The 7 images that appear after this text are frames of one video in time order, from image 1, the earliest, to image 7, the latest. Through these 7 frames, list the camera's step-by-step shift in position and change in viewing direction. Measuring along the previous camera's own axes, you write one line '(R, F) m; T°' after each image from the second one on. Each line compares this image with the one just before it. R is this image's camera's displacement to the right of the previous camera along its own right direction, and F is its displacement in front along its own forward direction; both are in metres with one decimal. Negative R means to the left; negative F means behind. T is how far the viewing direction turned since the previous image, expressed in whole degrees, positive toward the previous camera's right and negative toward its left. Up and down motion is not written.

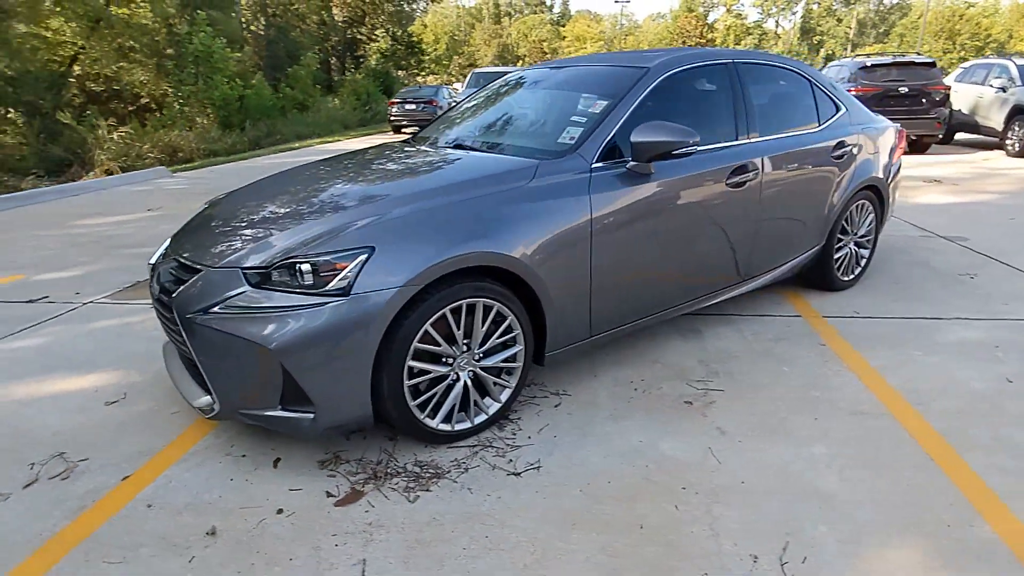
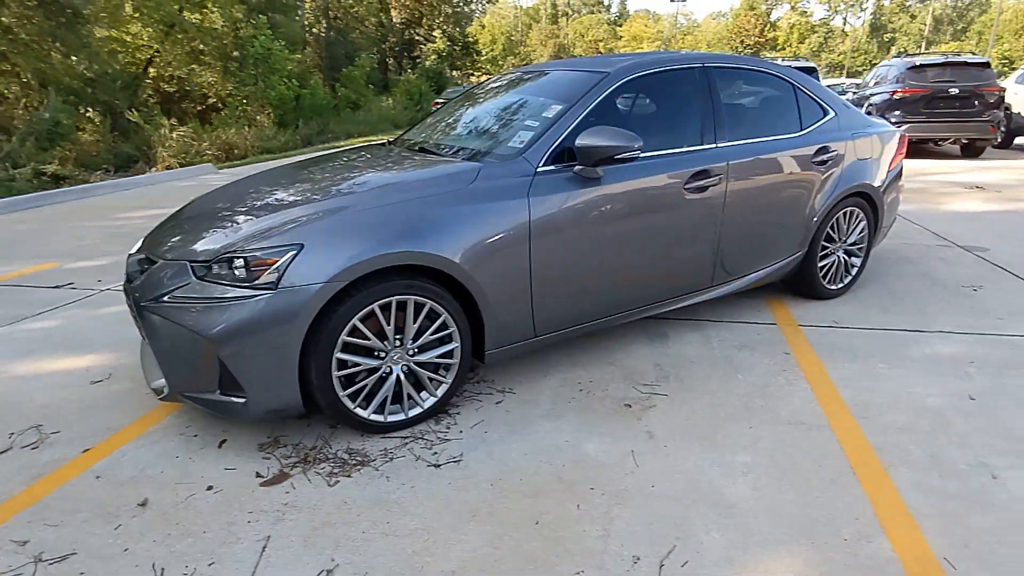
(+0.6, -0.1) m; -5°
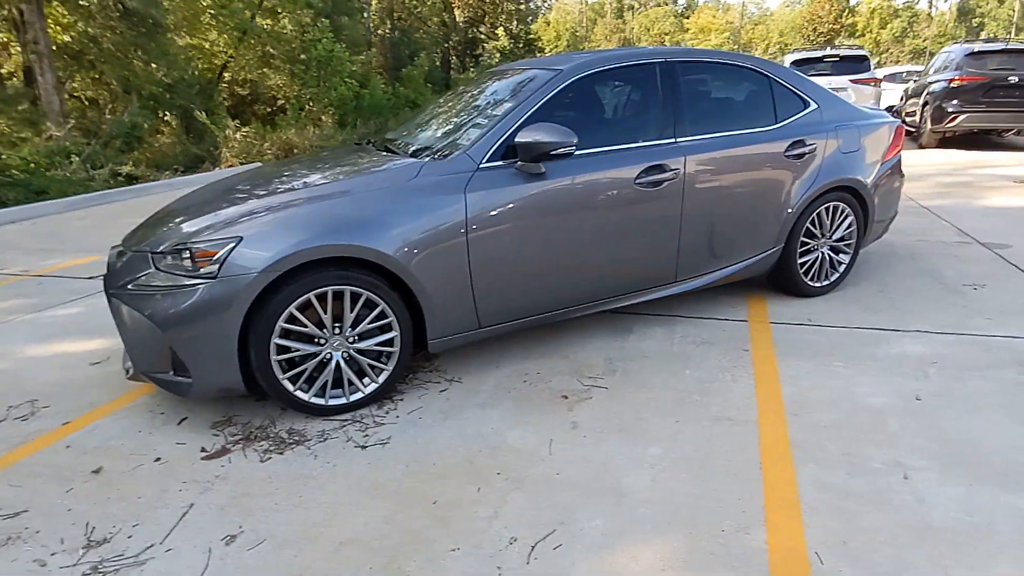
(+0.7, -0.1) m; -6°
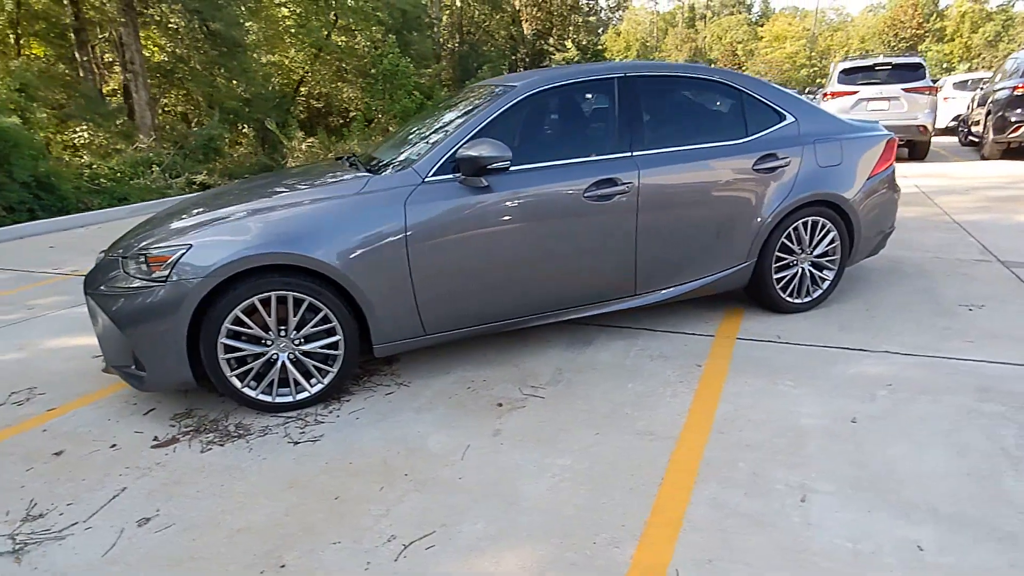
(+0.7, 0.0) m; -6°
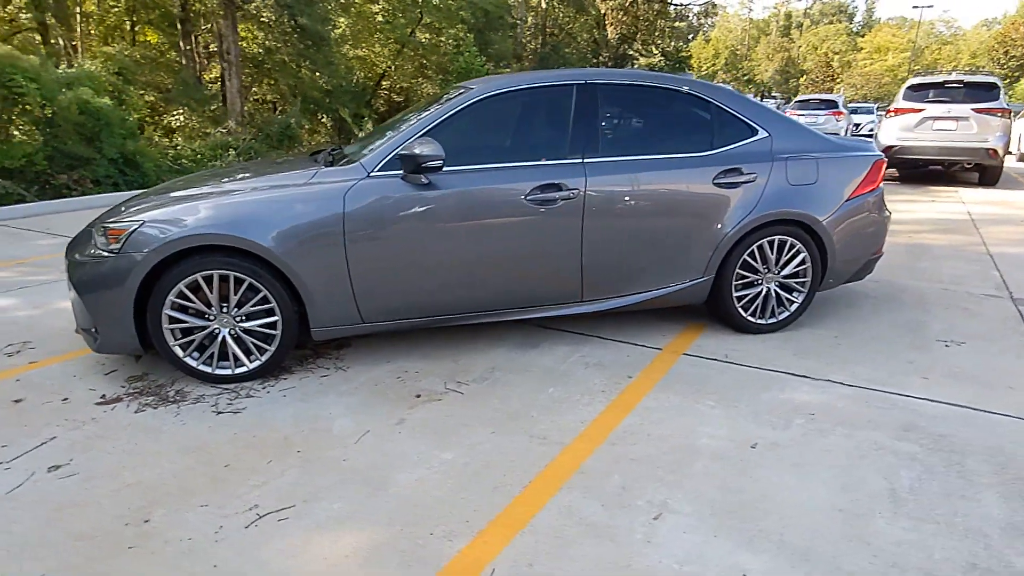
(+0.9, 0.0) m; -7°
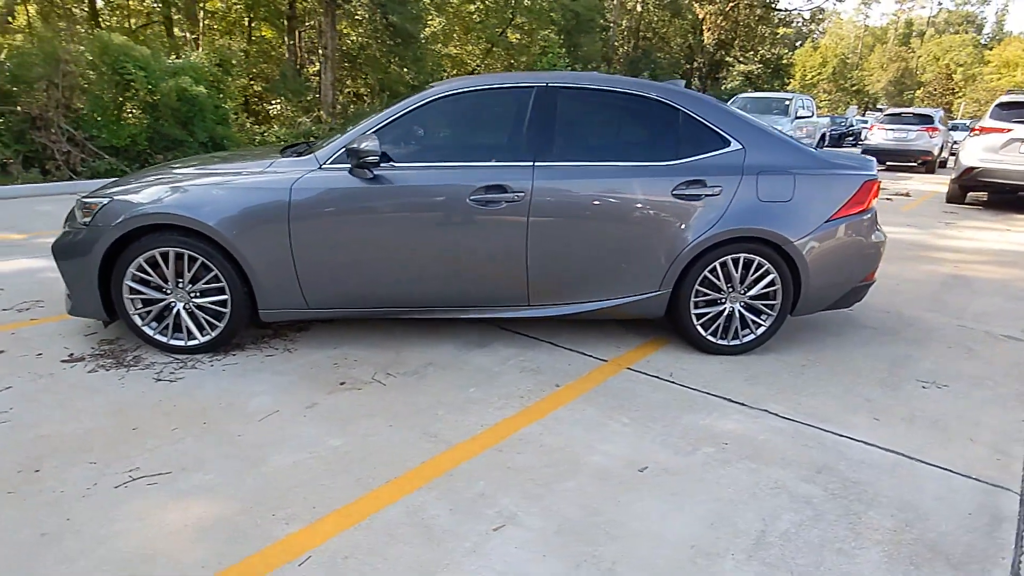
(+0.9, +0.1) m; -8°
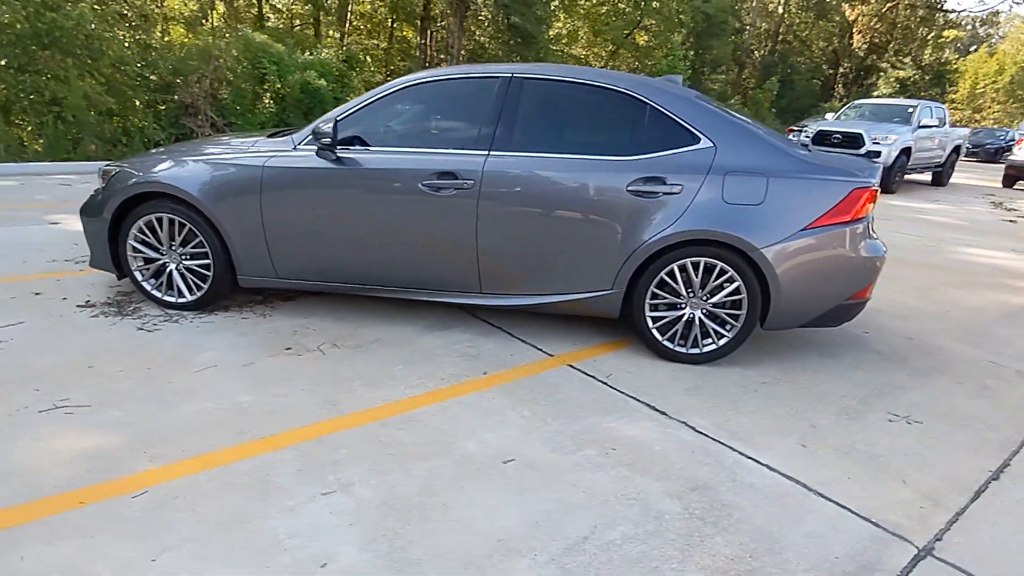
(+1.1, +0.1) m; -11°
